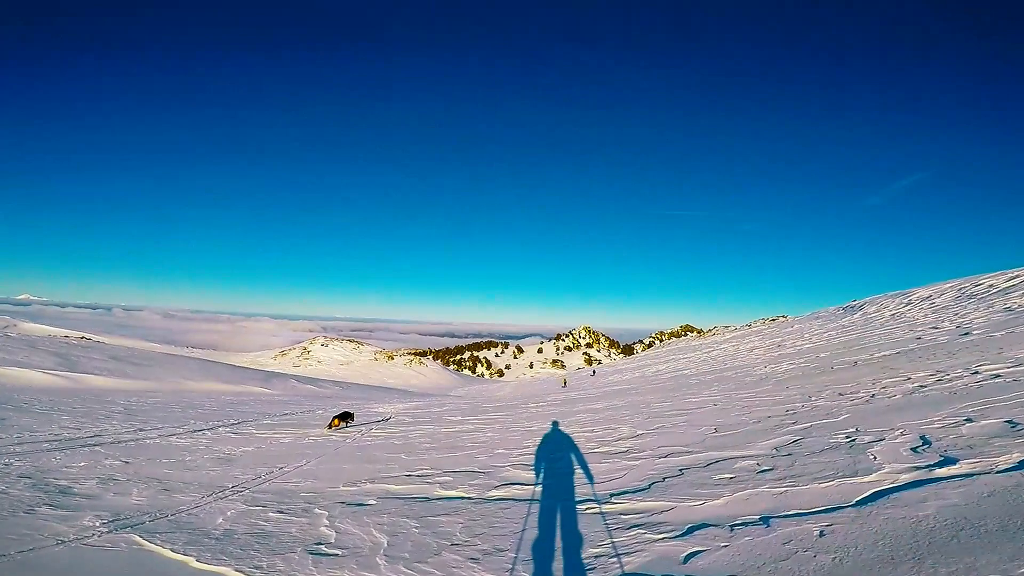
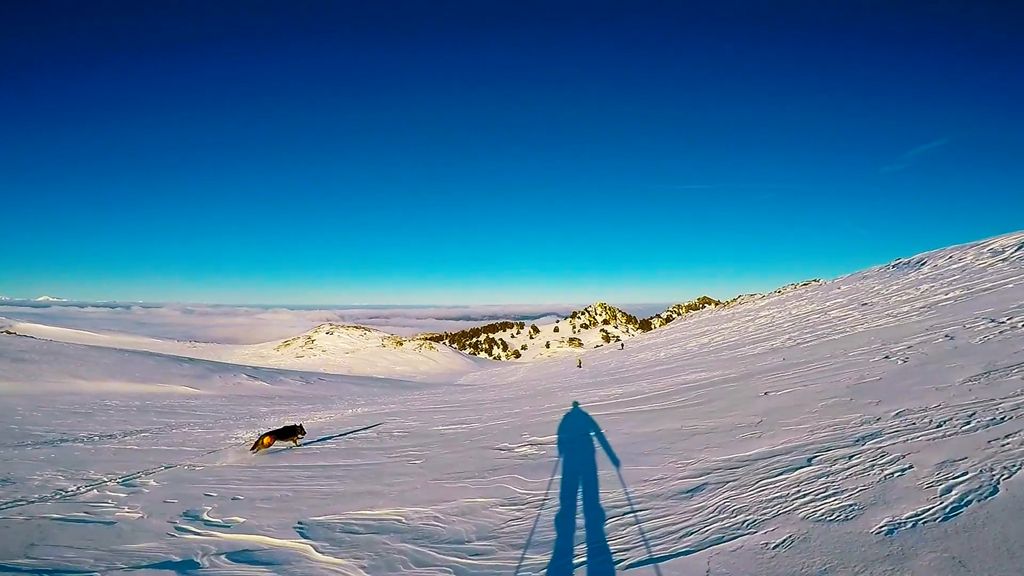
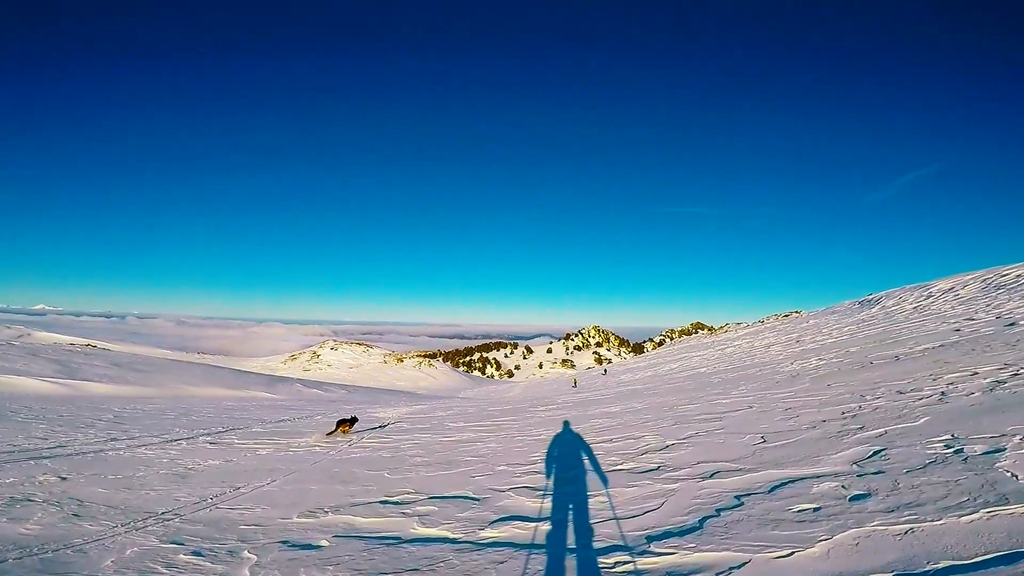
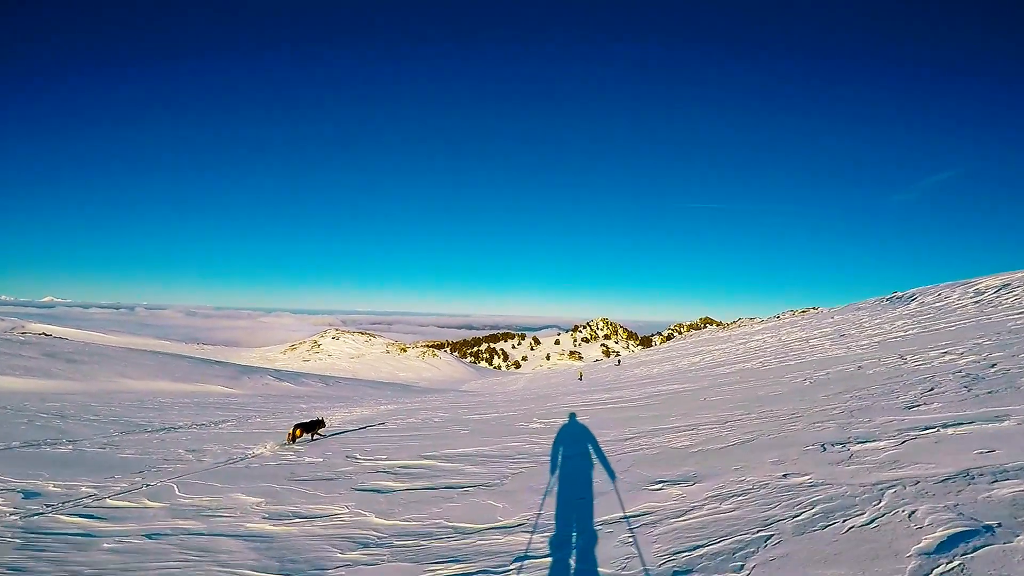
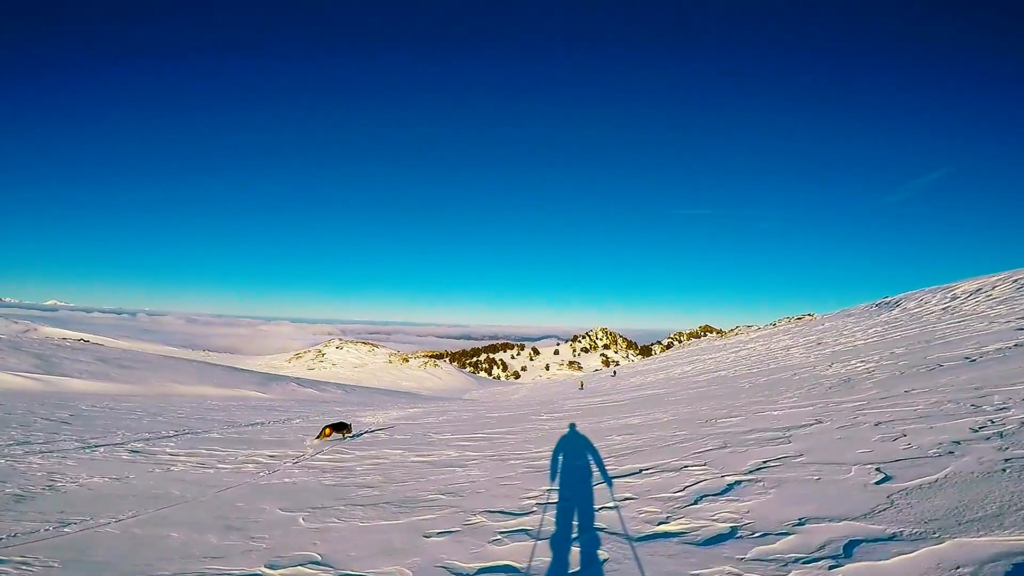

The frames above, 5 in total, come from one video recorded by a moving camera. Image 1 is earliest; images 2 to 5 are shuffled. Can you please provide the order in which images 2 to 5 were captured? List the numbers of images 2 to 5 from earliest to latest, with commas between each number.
3, 5, 4, 2
